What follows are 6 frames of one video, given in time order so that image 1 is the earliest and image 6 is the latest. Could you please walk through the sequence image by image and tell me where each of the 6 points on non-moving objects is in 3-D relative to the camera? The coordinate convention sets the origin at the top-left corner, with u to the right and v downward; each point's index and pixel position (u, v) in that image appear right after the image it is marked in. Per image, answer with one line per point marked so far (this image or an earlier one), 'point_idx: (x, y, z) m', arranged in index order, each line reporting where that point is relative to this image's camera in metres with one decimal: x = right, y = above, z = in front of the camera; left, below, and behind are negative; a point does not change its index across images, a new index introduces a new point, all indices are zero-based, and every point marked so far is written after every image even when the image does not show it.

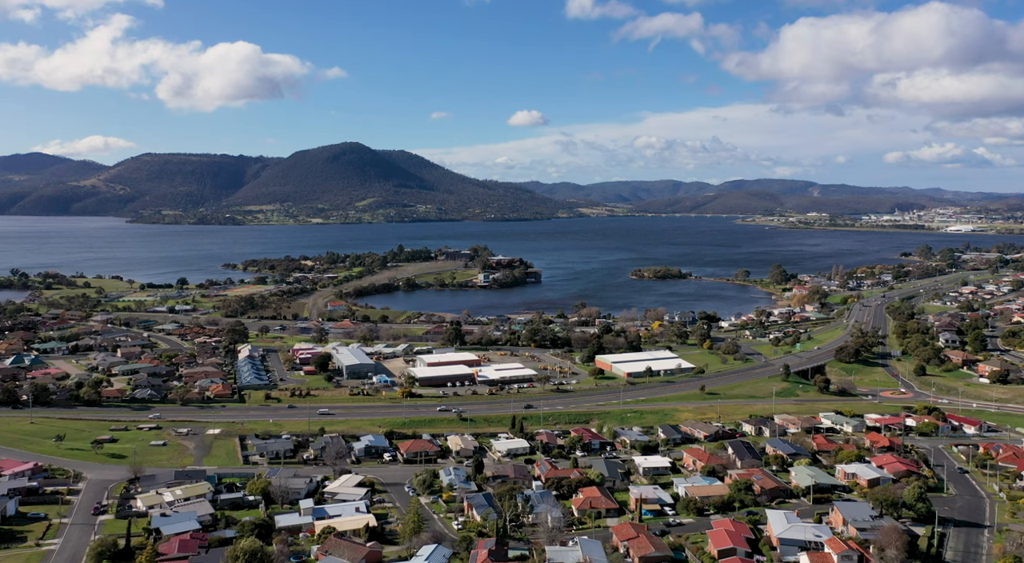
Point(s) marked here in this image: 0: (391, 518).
0: (-2.7, -5.3, +17.9) m
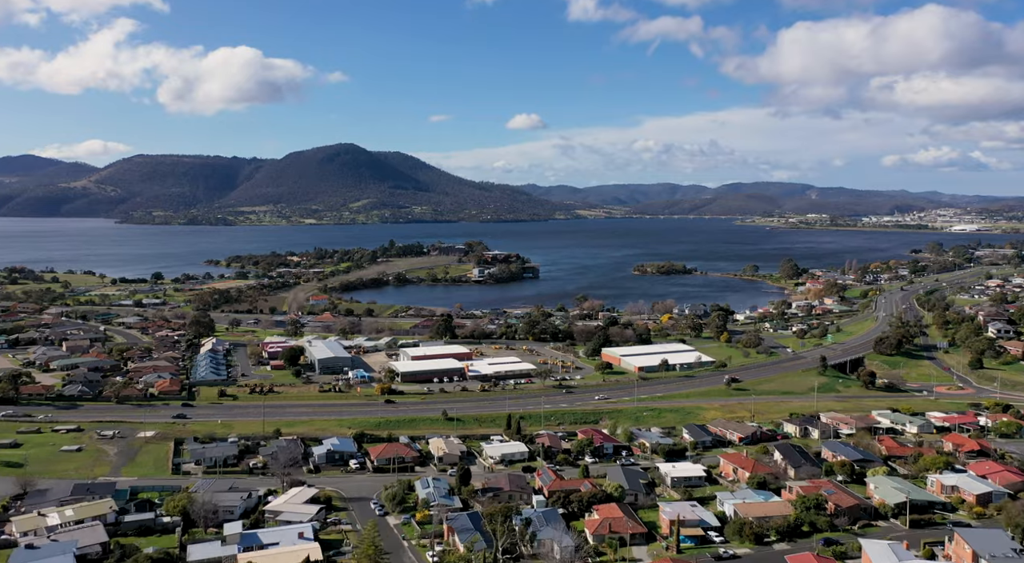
0: (-2.8, -4.5, +13.6) m
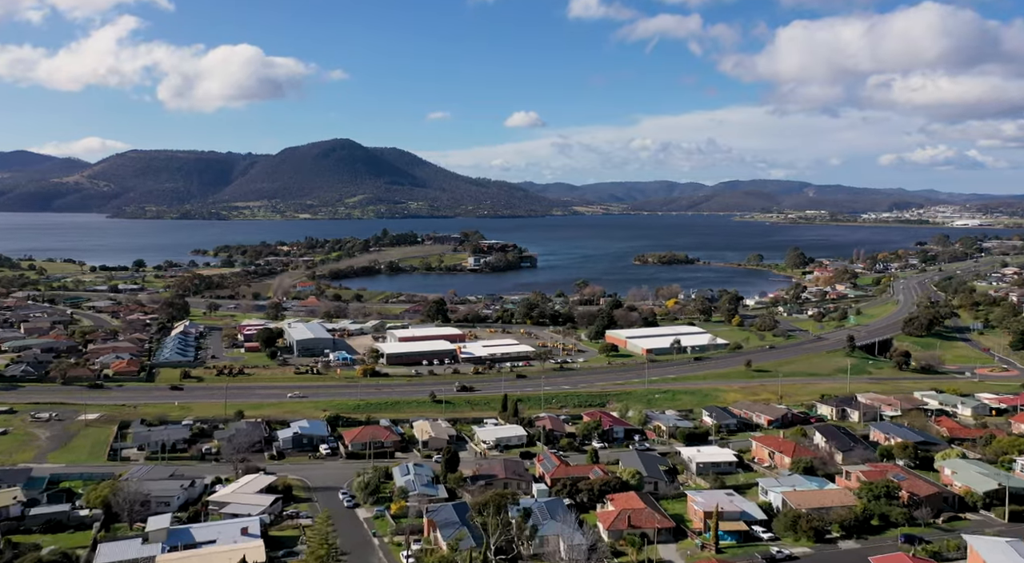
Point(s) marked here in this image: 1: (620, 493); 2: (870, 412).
0: (-2.9, -3.6, +10.9) m
1: (+1.7, -3.3, +12.6) m
2: (+8.2, -3.0, +18.2) m
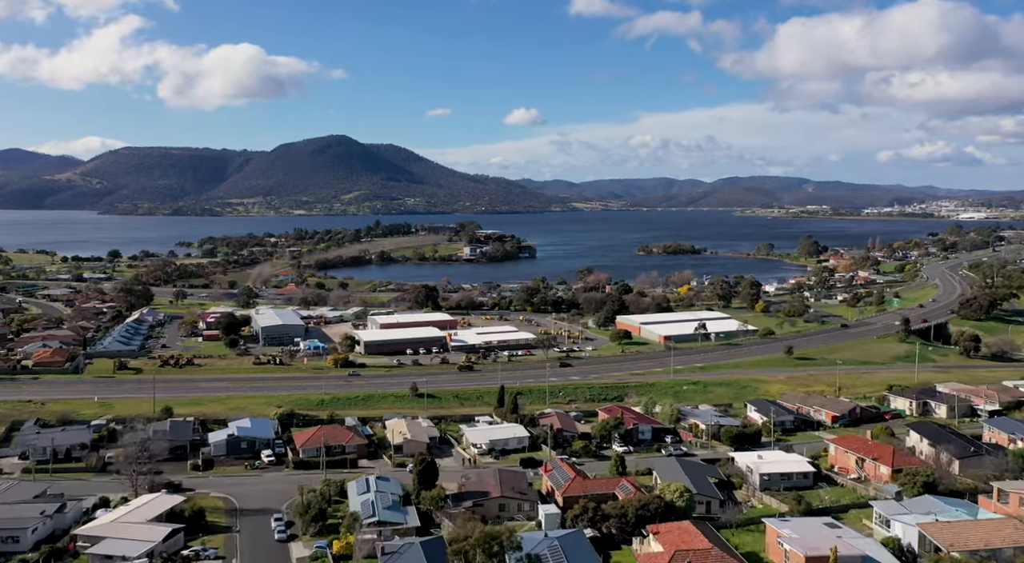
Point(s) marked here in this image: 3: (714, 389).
0: (-2.9, -3.0, +7.2) m
1: (+1.7, -2.6, +8.8) m
2: (+8.1, -2.3, +14.5) m
3: (+4.4, -2.4, +17.5) m
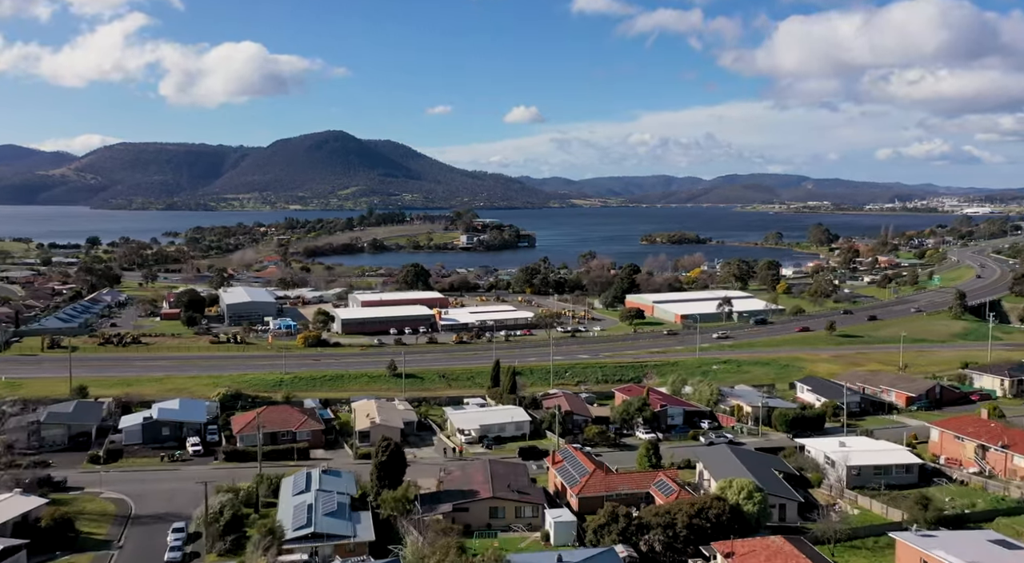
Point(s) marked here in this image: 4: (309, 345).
0: (-2.9, -2.2, +4.4) m
1: (+1.6, -1.9, +6.0) m
2: (+8.1, -1.5, +11.7) m
3: (+4.4, -1.6, +14.7) m
4: (-4.5, -1.4, +18.0) m
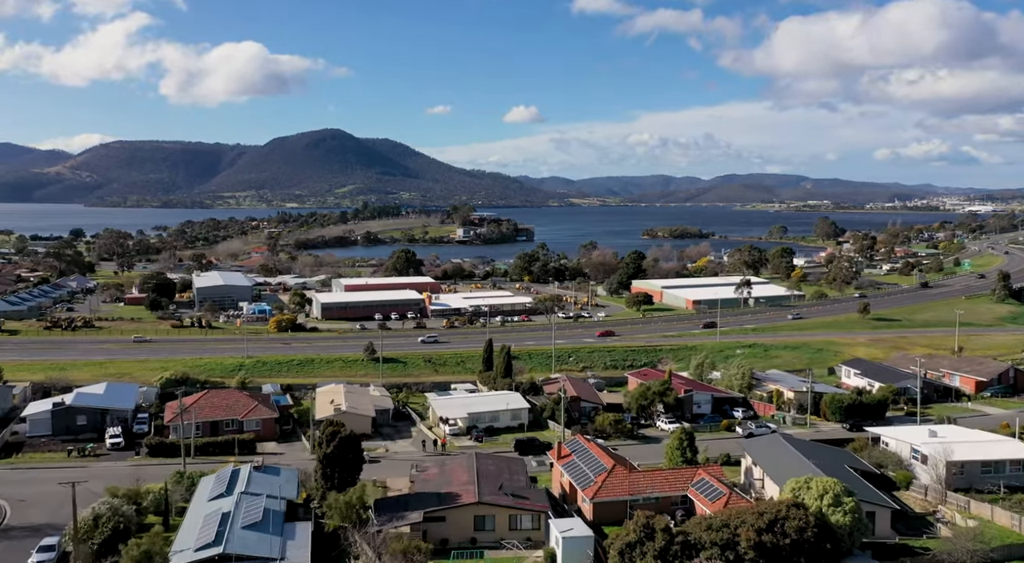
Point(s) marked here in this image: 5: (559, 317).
0: (-3.0, -1.8, +2.6) m
1: (+1.6, -1.4, +4.2) m
2: (+8.0, -1.0, +9.9) m
3: (+4.3, -1.2, +12.9) m
4: (-4.6, -1.0, +16.1) m
5: (+1.1, -0.8, +18.3) m
